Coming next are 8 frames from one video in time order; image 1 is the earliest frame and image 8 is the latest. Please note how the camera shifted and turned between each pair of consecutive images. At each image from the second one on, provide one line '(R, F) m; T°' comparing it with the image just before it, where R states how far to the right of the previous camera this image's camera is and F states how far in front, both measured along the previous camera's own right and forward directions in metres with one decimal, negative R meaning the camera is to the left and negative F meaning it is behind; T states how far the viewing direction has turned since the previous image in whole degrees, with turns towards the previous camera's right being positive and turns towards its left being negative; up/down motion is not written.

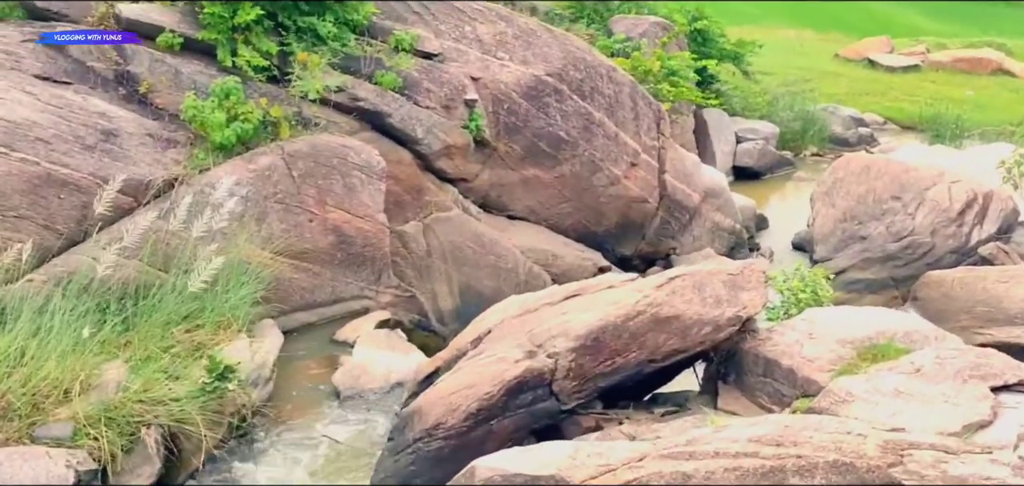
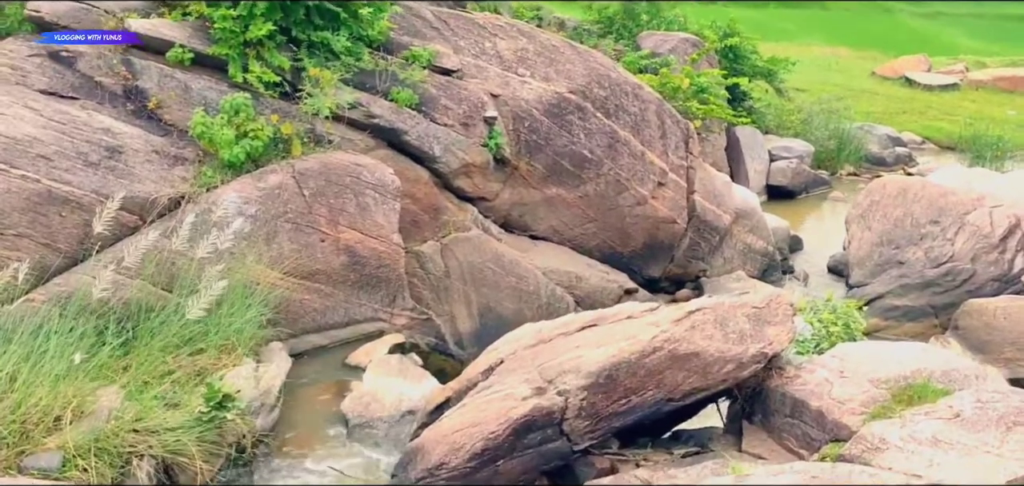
(+0.1, +0.4) m; -2°
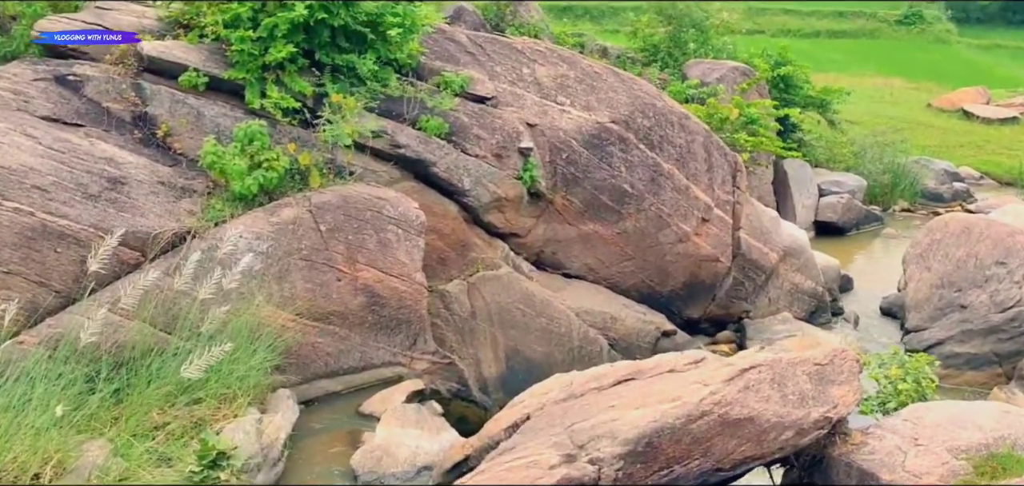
(+0.1, +0.7) m; -2°
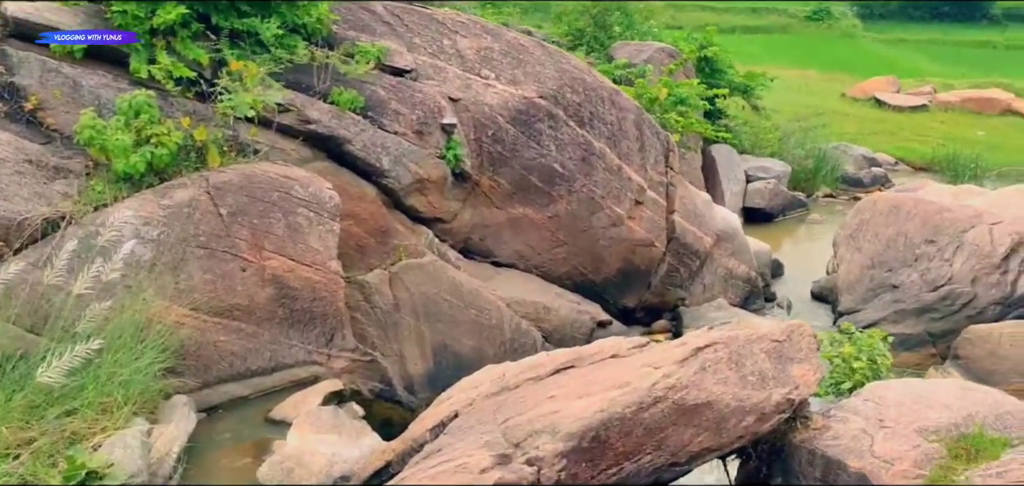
(0.0, +0.7) m; +4°
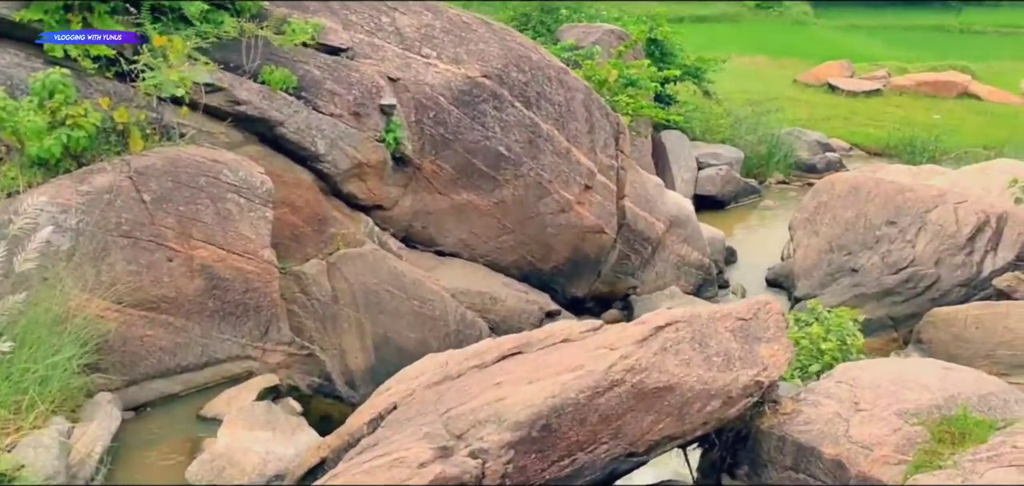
(+0.1, +0.4) m; +3°
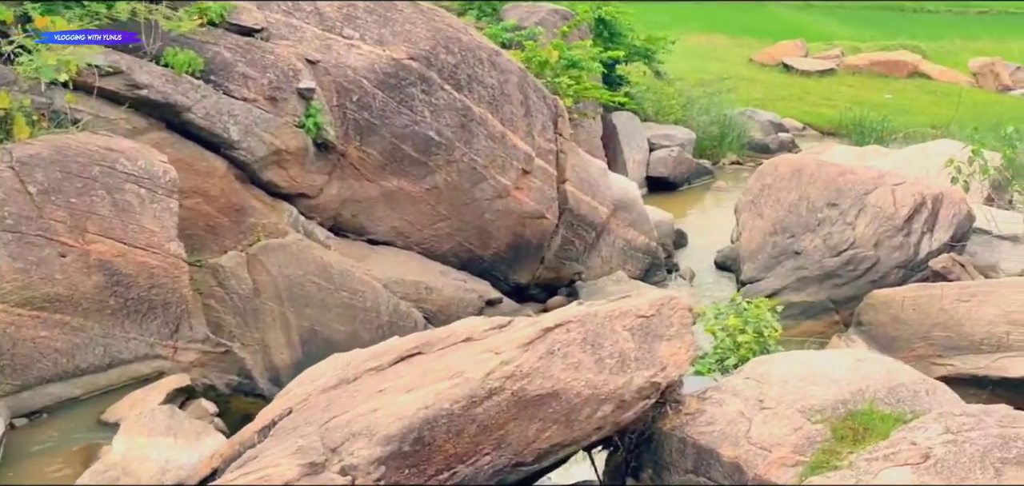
(+0.4, +0.3) m; +2°
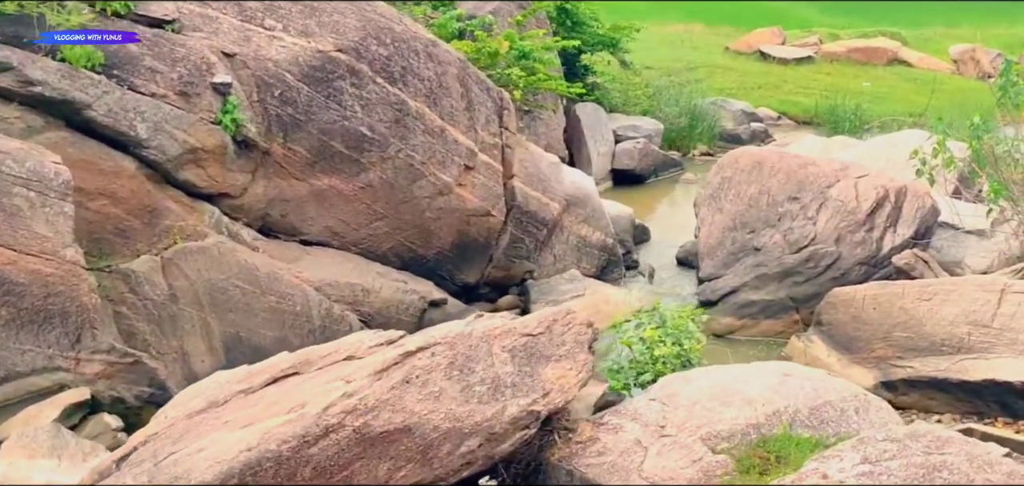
(+0.5, +0.4) m; +1°
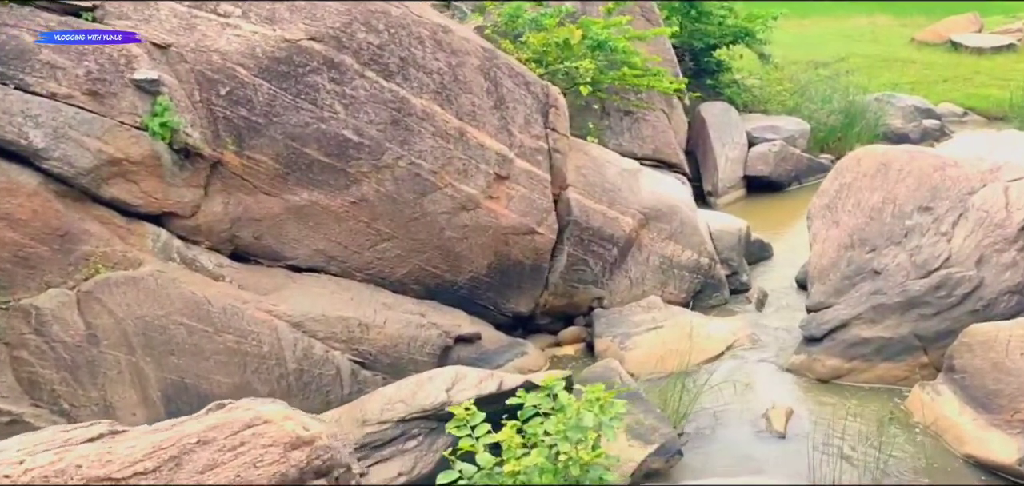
(+1.4, +2.0) m; -11°
